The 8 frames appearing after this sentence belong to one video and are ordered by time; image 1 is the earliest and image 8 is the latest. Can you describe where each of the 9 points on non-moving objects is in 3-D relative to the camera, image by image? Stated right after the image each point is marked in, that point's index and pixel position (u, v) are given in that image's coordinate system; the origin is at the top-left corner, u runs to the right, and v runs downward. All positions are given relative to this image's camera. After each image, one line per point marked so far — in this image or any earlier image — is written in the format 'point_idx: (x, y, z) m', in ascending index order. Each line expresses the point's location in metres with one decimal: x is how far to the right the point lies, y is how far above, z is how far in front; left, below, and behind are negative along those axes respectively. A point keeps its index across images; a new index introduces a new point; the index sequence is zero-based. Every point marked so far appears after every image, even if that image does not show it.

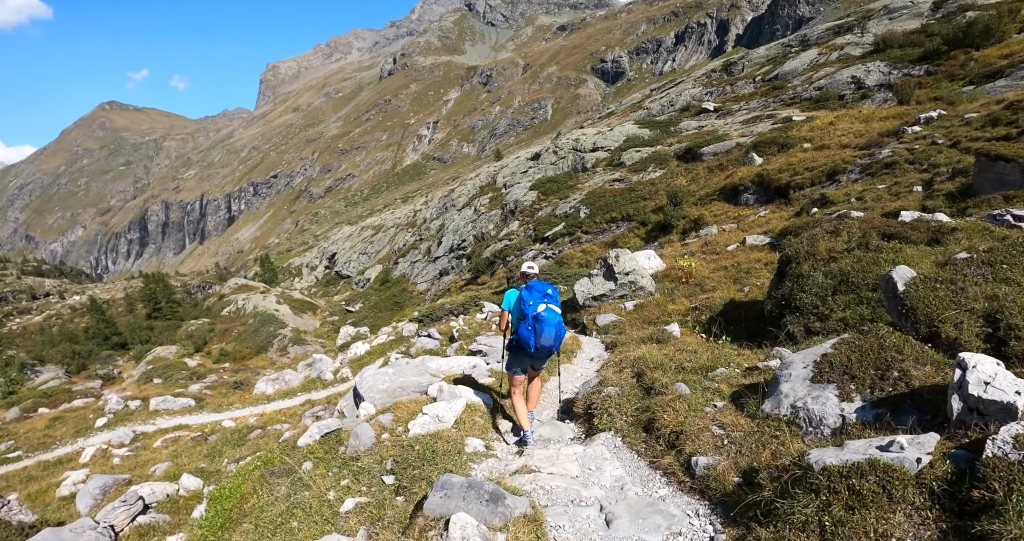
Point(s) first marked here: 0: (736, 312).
0: (+5.7, -1.1, +13.3) m
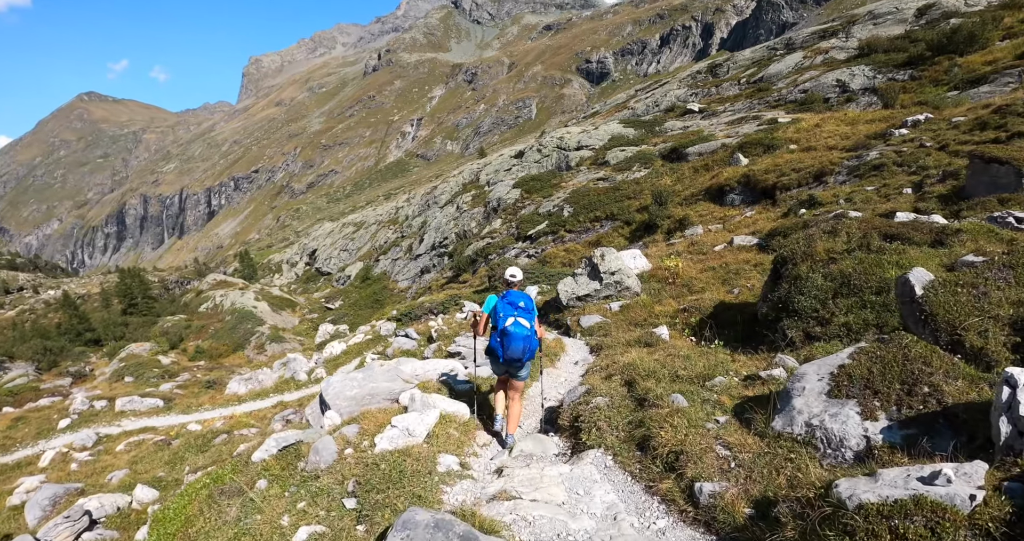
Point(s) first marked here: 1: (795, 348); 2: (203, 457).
0: (+5.2, -1.1, +12.8) m
1: (+5.0, -1.4, +9.2) m
2: (-8.1, -4.9, +13.8) m
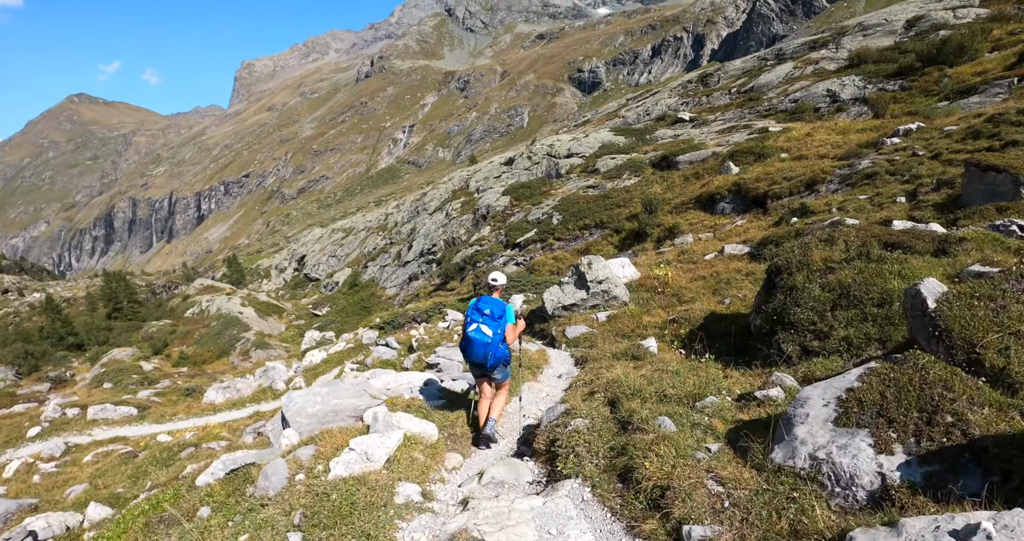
0: (+4.8, -1.3, +12.2) m
1: (+4.6, -1.6, +8.6) m
2: (-8.6, -5.0, +13.0) m
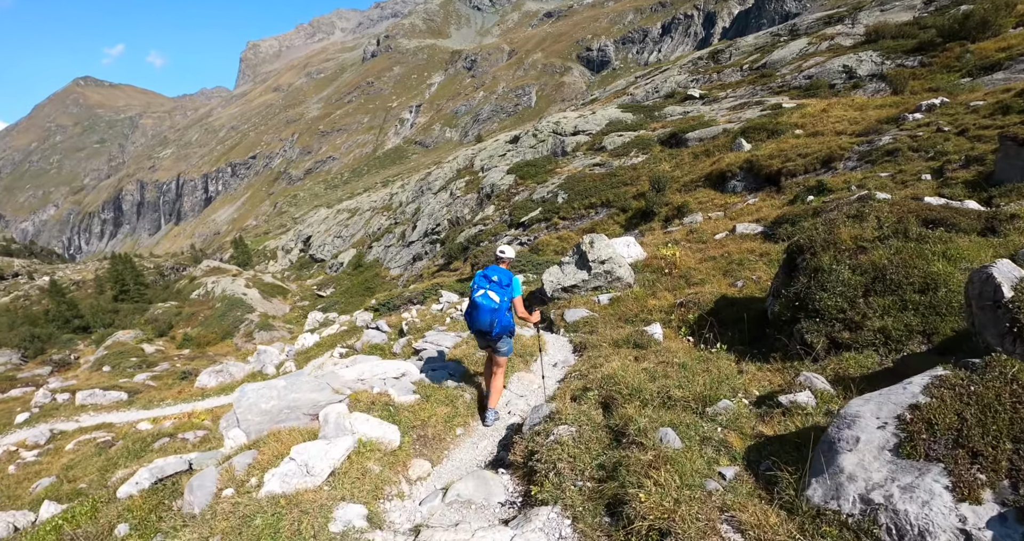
0: (+4.6, -0.9, +11.1) m
1: (+4.4, -1.3, +7.5) m
2: (-8.8, -4.5, +12.2) m
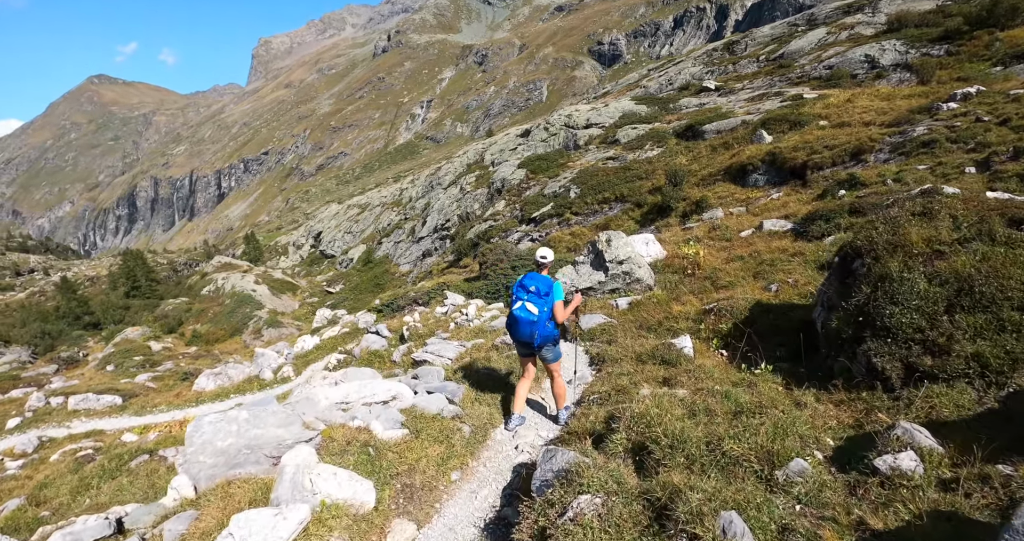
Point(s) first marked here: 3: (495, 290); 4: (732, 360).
0: (+4.7, -1.0, +9.7) m
1: (+4.5, -1.4, +6.2) m
2: (-8.6, -4.5, +11.1) m
3: (-0.6, -0.7, +18.3) m
4: (+3.7, -1.5, +8.7) m
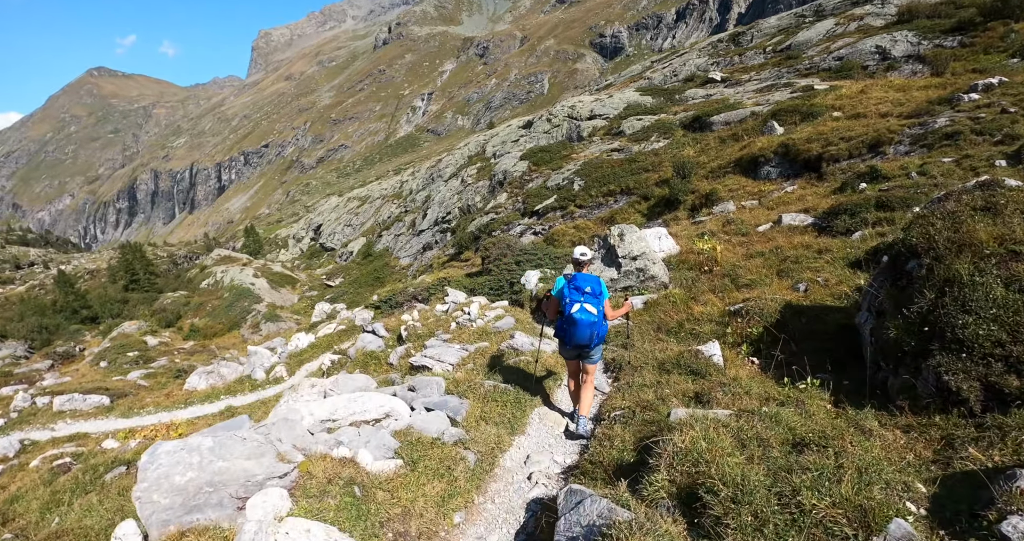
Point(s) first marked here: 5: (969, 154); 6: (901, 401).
0: (+4.9, -1.0, +8.8) m
1: (+4.6, -1.4, +5.2) m
2: (-8.5, -4.5, +10.2) m
3: (-0.5, -0.5, +17.3) m
4: (+3.8, -1.5, +7.8) m
5: (+16.6, +4.3, +19.0) m
6: (+4.3, -1.4, +5.9) m
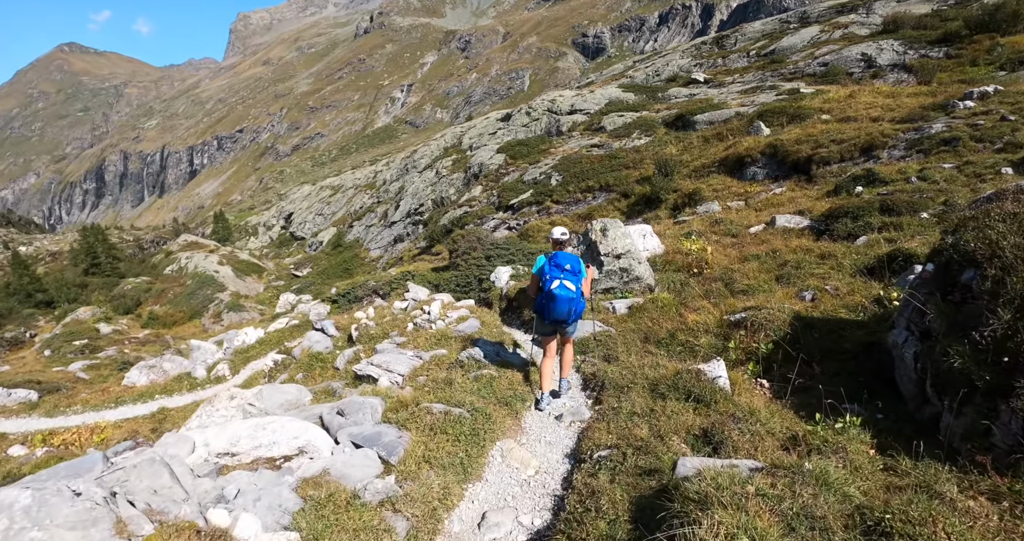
0: (+4.4, -1.0, +7.4) m
1: (+4.2, -1.5, +3.9) m
2: (-9.1, -4.1, +8.2) m
3: (-1.4, -0.4, +15.7) m
4: (+3.3, -1.6, +6.4) m
5: (+15.8, +3.9, +18.2) m
6: (+3.9, -1.5, +4.5) m
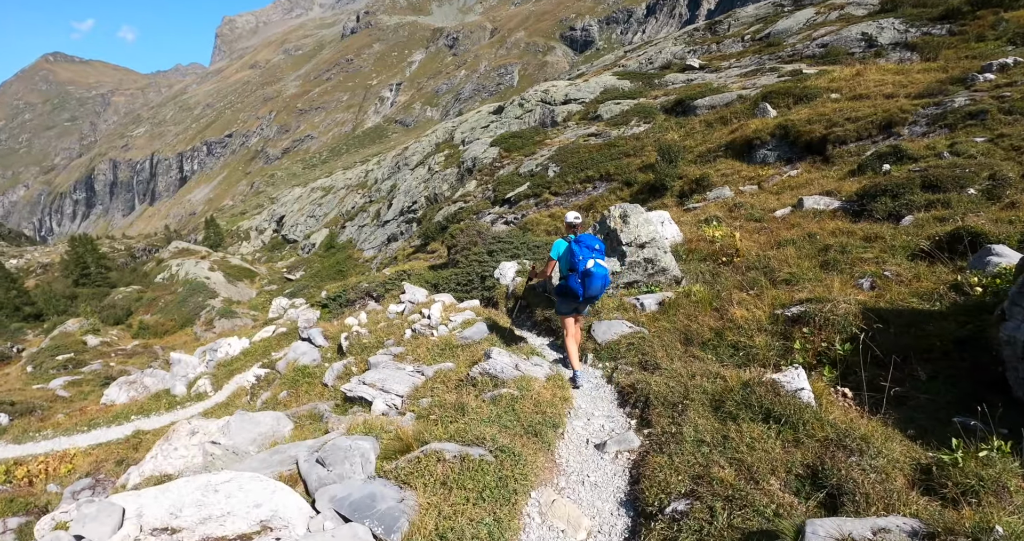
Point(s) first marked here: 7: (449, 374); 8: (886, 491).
0: (+4.6, -0.8, +6.0) m
1: (+4.5, -1.3, +2.5) m
2: (-8.8, -4.4, +6.8) m
3: (-1.2, -0.3, +14.3) m
4: (+3.6, -1.4, +5.0) m
5: (+15.8, +4.6, +16.8) m
6: (+4.2, -1.4, +3.1) m
7: (-0.8, -1.4, +7.3) m
8: (+2.6, -1.5, +3.7) m
